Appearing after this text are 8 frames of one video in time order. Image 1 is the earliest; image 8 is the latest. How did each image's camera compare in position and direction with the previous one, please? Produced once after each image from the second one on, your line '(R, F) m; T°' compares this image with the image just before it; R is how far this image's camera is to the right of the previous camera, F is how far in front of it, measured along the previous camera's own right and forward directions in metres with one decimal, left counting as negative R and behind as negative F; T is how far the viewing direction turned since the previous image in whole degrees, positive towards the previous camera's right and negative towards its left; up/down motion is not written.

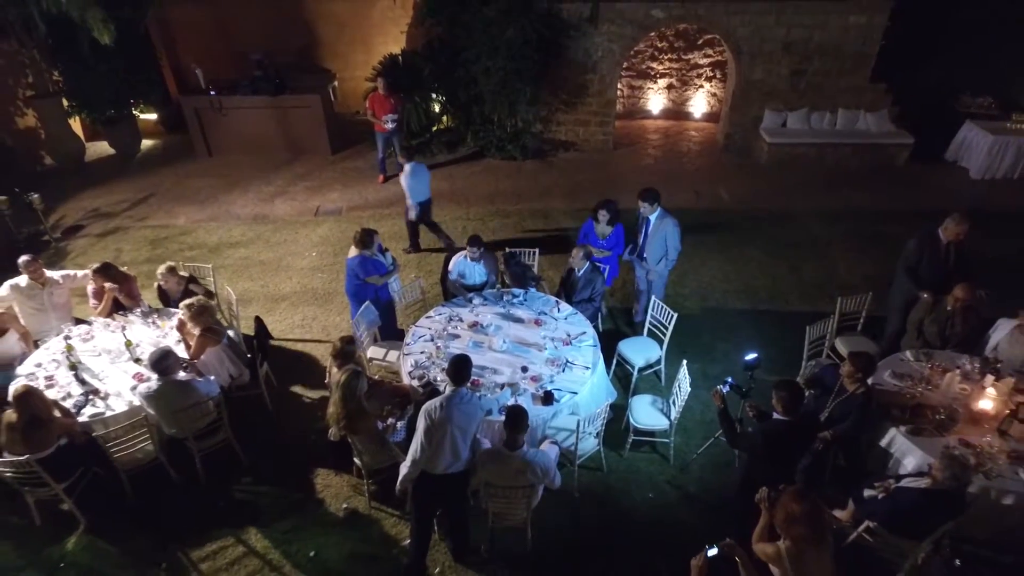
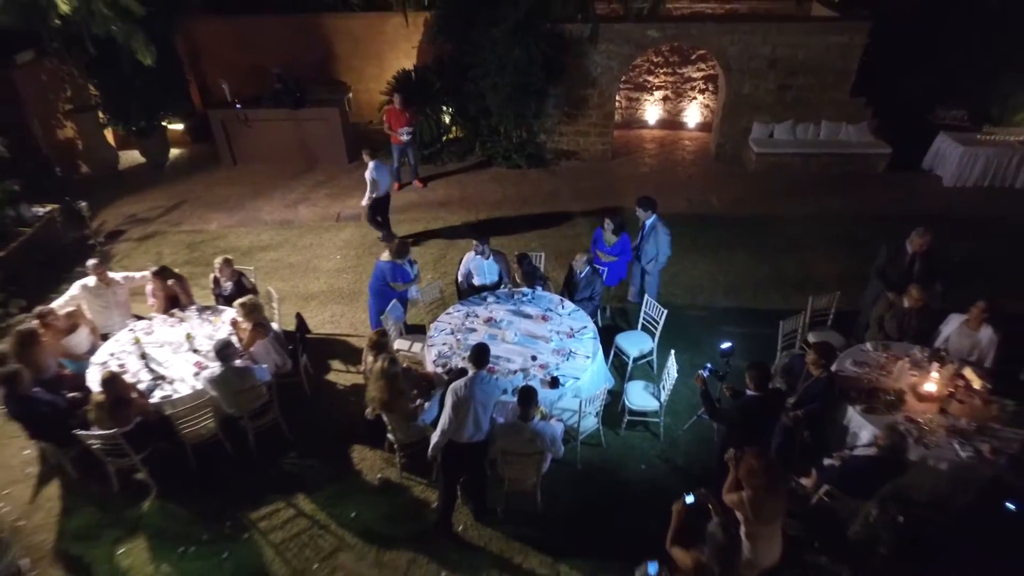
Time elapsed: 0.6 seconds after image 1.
(-0.1, -0.6) m; 0°
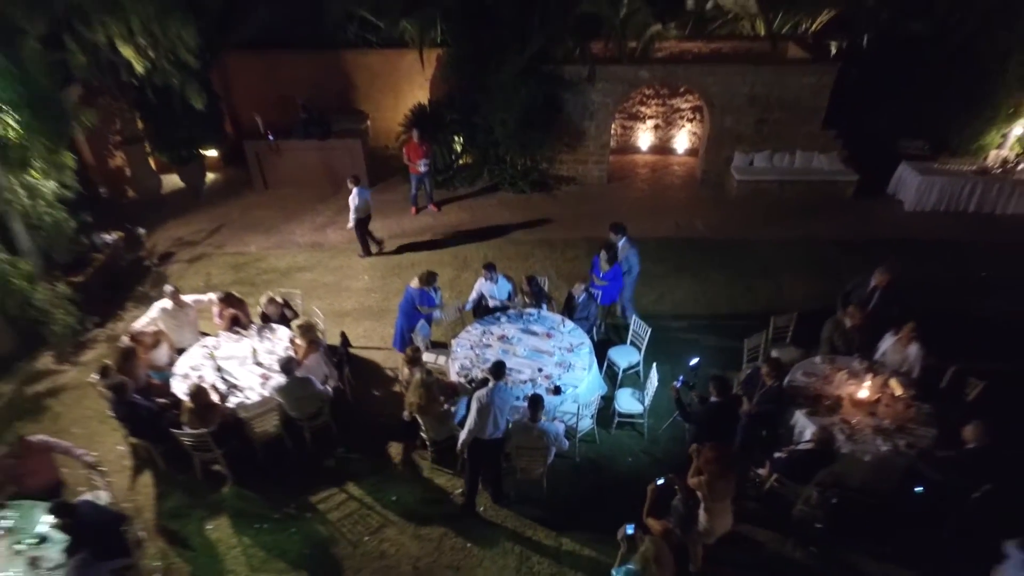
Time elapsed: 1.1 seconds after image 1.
(-0.1, -1.0) m; 0°
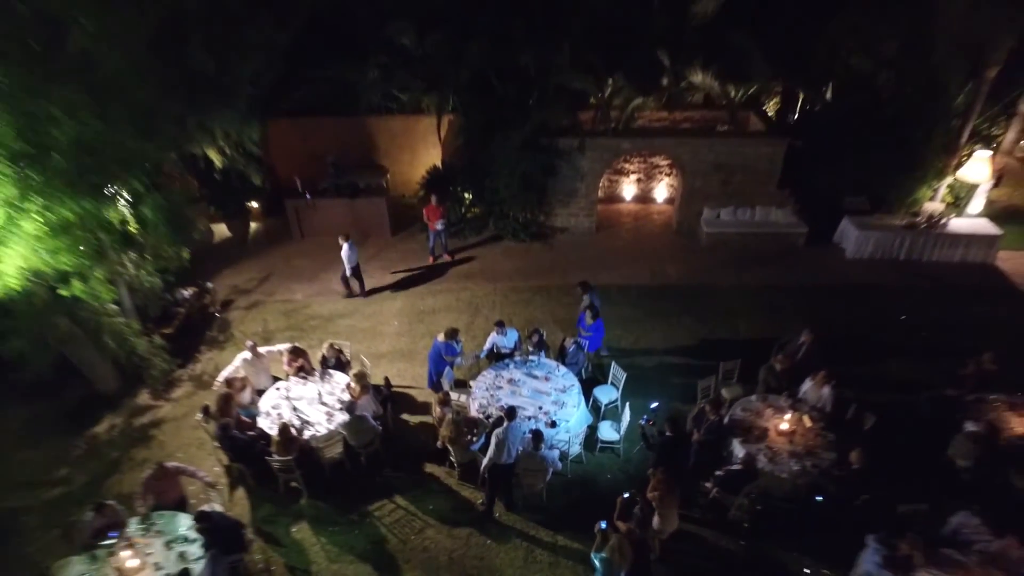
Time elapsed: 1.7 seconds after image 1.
(-0.1, -1.8) m; 0°
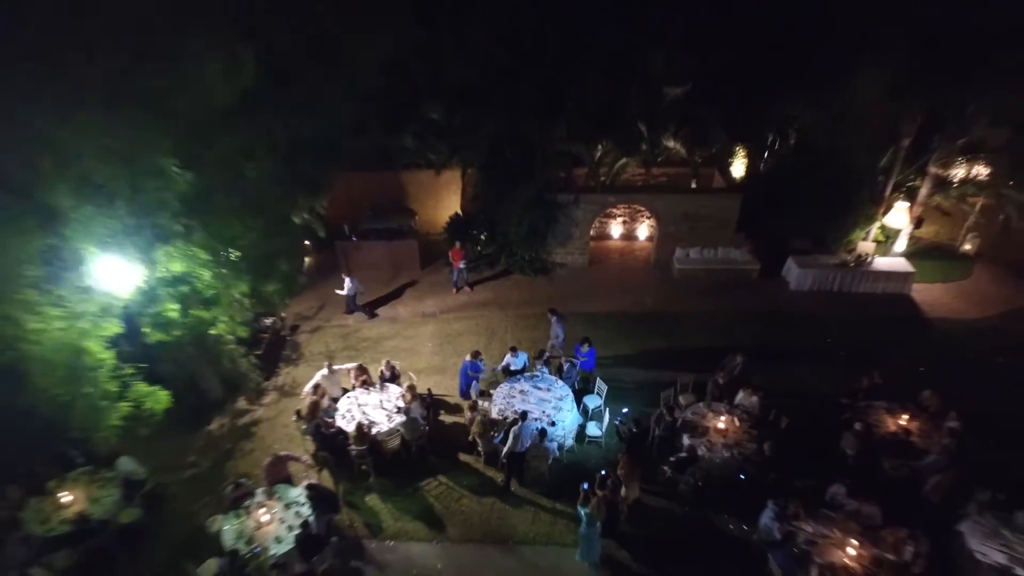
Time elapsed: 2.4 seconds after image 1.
(-0.2, -2.8) m; 0°
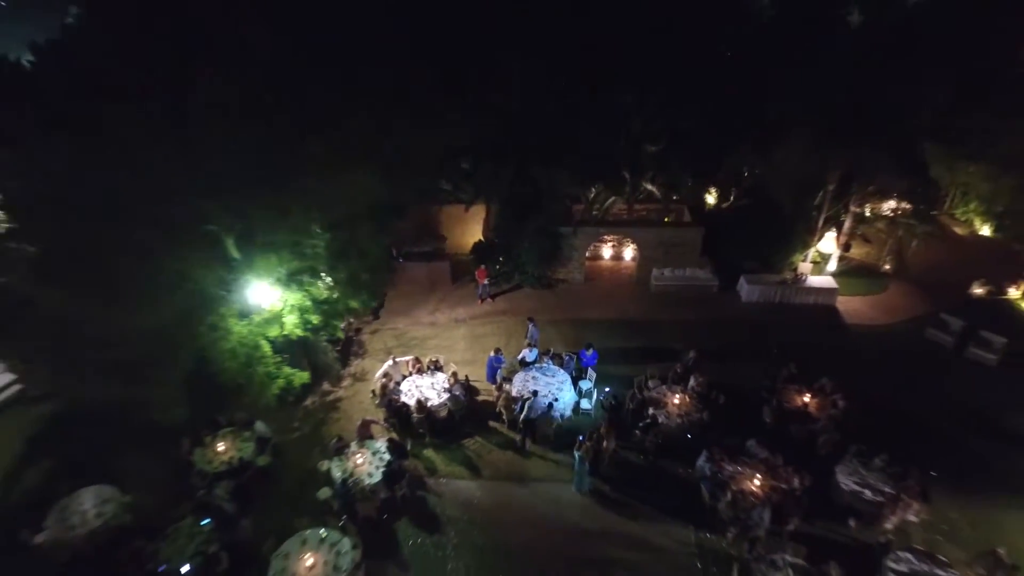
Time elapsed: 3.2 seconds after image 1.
(-0.3, -4.1) m; 0°
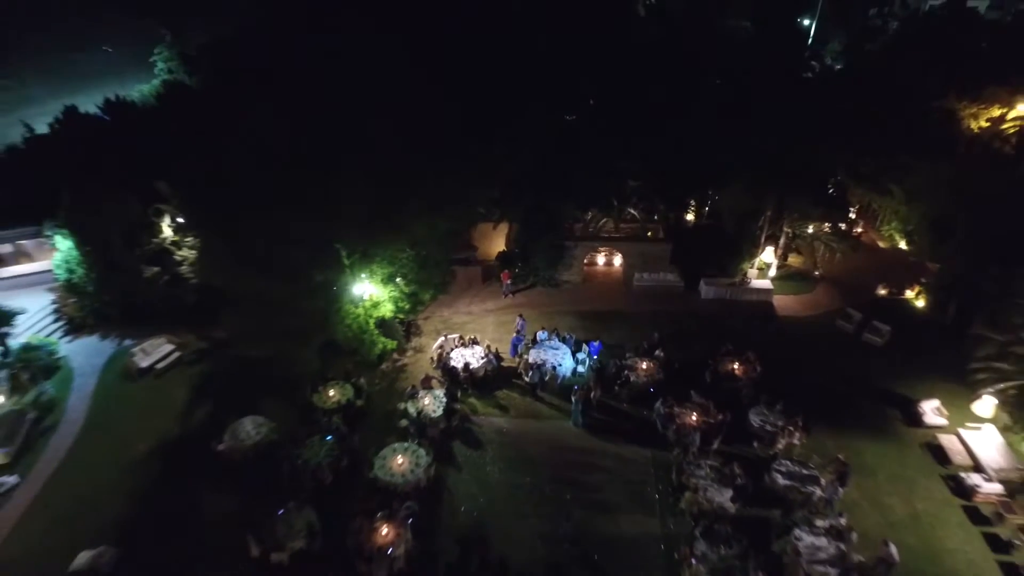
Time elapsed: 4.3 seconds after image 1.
(-0.3, -6.1) m; -1°
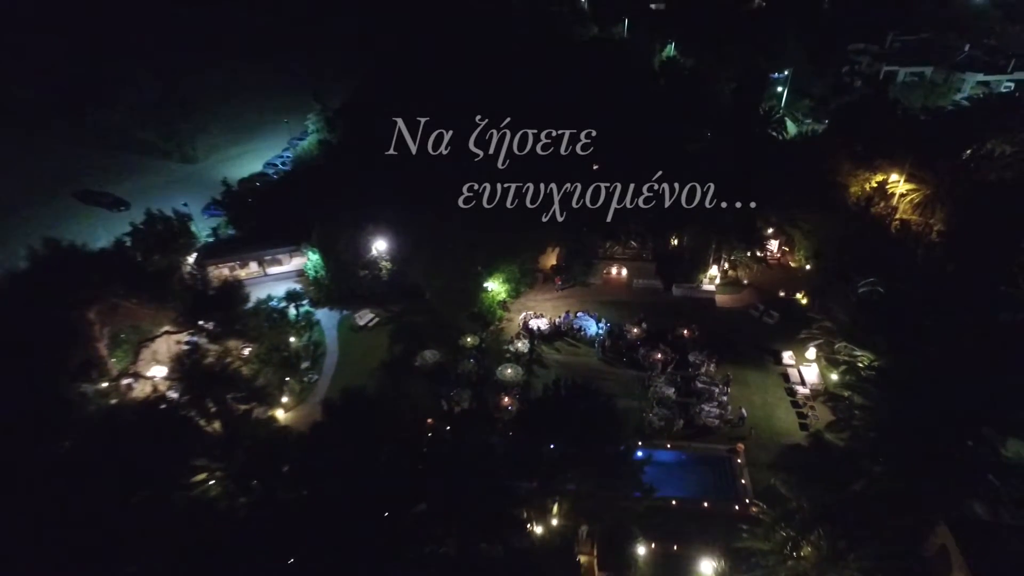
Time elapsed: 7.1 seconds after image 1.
(-2.1, -17.2) m; -2°
